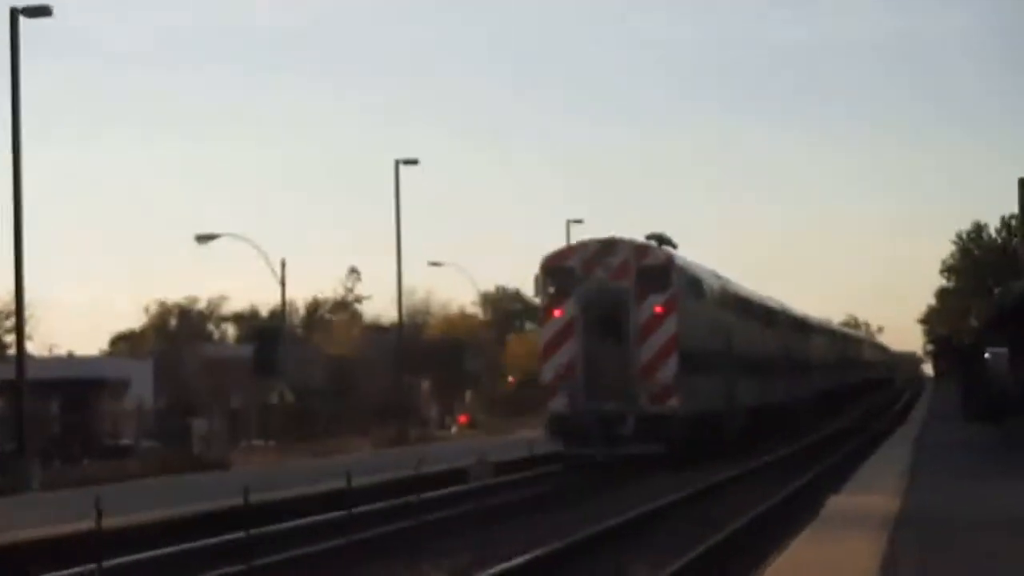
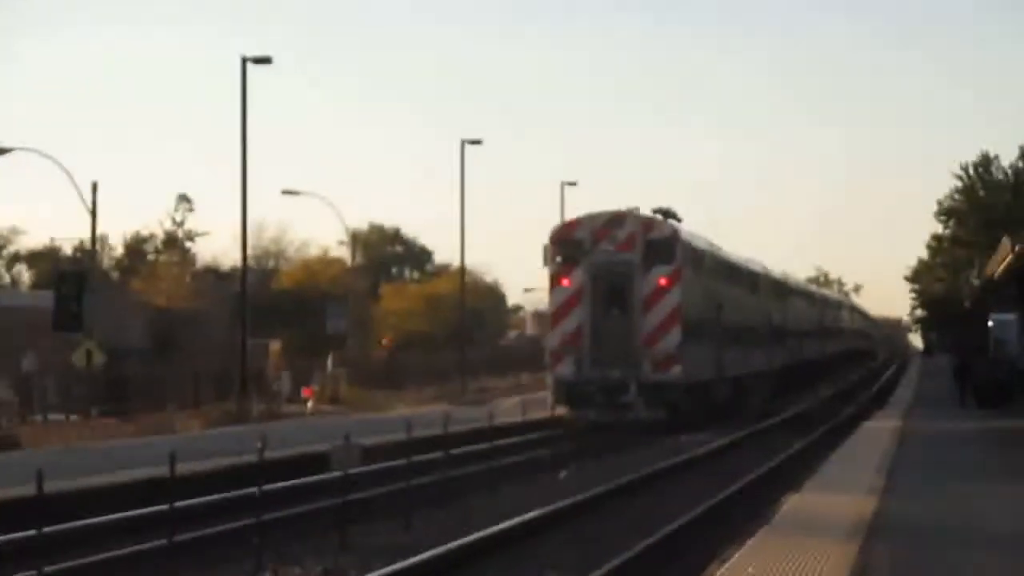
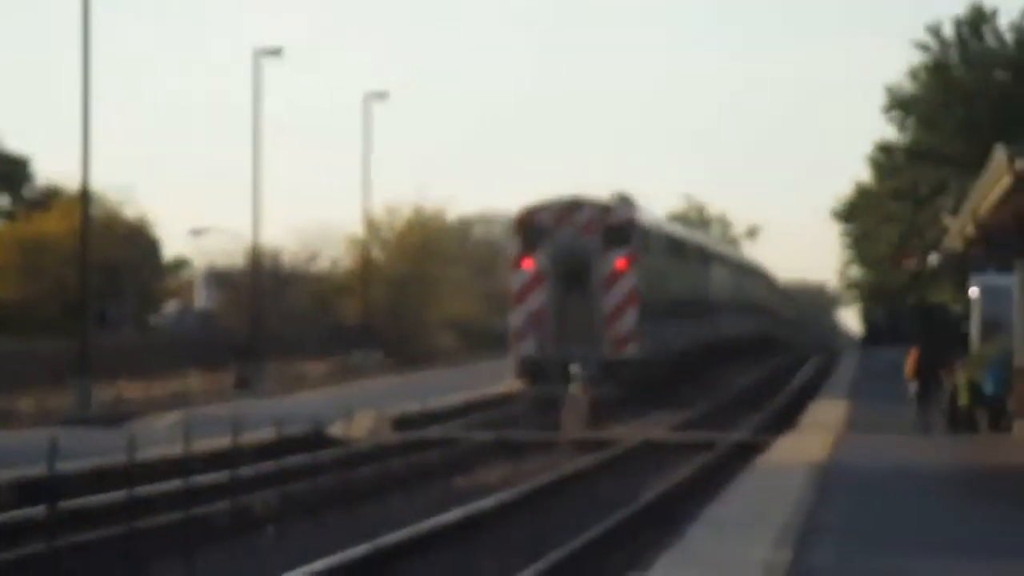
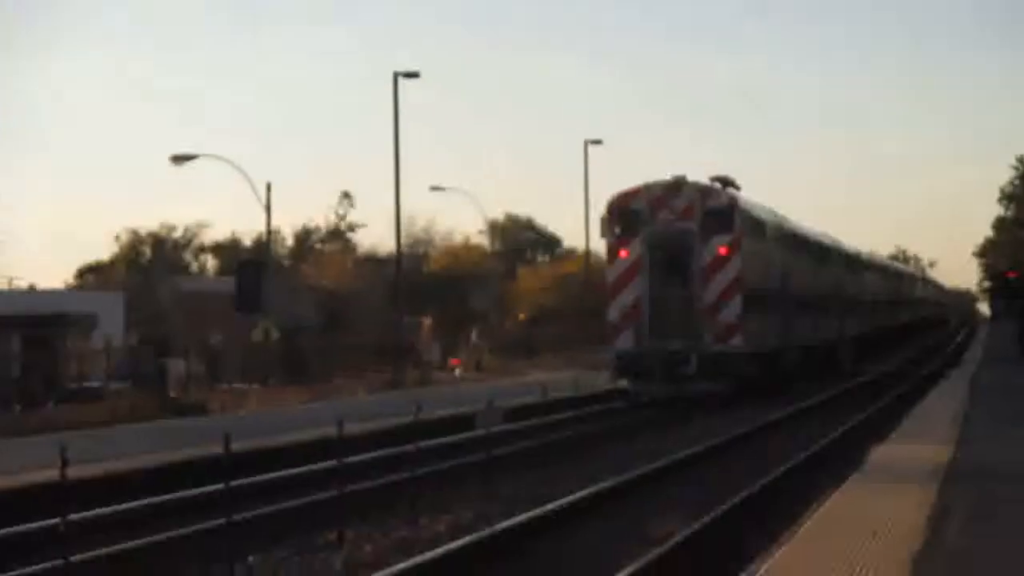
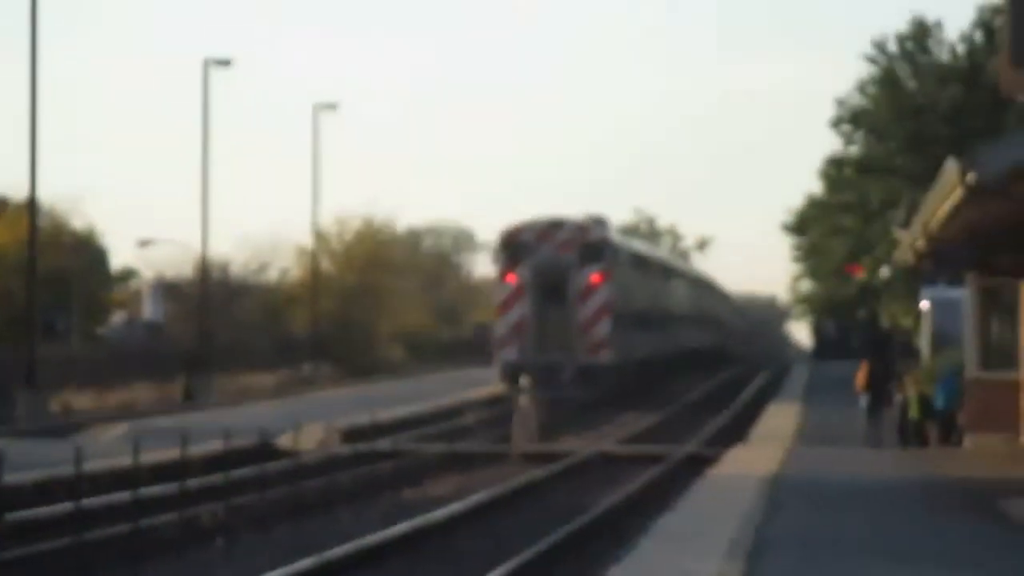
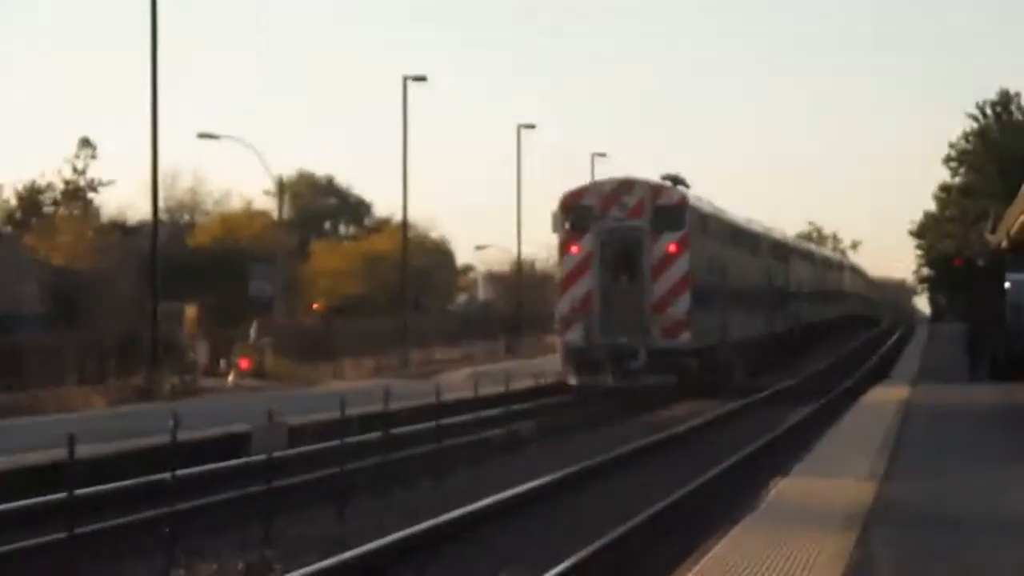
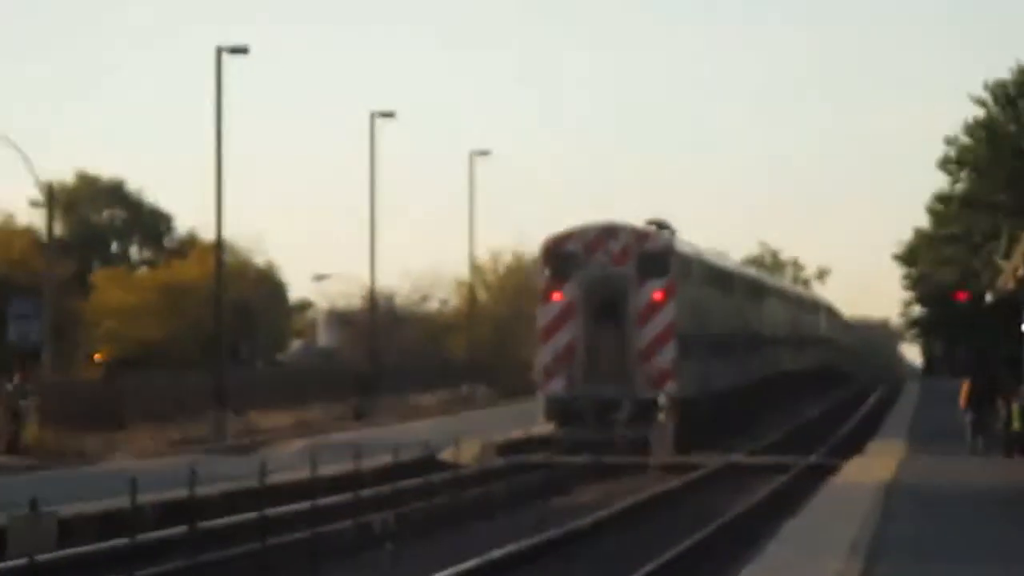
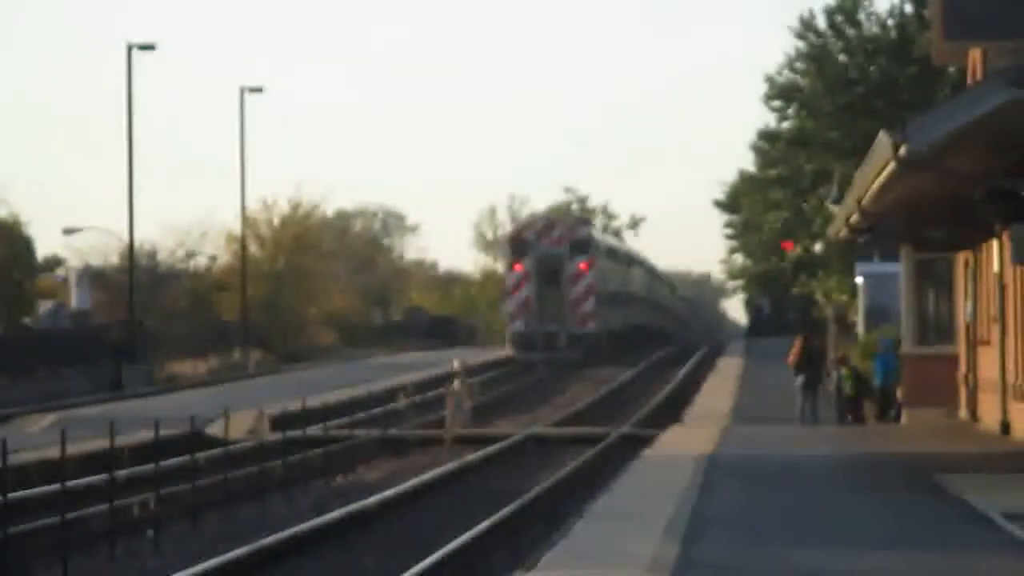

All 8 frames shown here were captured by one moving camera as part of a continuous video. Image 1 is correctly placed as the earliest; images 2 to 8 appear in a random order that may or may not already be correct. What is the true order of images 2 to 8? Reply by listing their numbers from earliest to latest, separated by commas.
4, 2, 6, 7, 3, 5, 8
